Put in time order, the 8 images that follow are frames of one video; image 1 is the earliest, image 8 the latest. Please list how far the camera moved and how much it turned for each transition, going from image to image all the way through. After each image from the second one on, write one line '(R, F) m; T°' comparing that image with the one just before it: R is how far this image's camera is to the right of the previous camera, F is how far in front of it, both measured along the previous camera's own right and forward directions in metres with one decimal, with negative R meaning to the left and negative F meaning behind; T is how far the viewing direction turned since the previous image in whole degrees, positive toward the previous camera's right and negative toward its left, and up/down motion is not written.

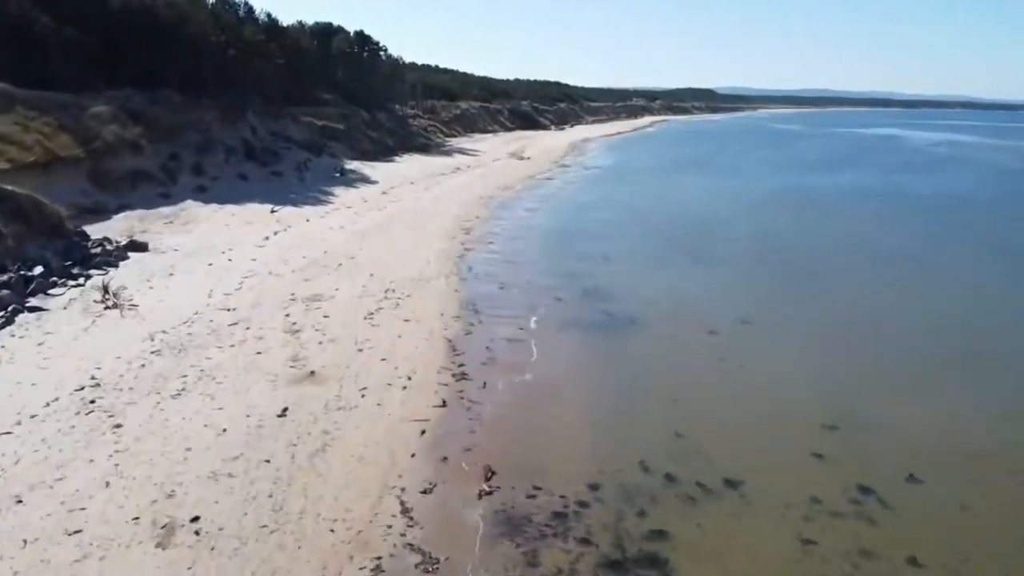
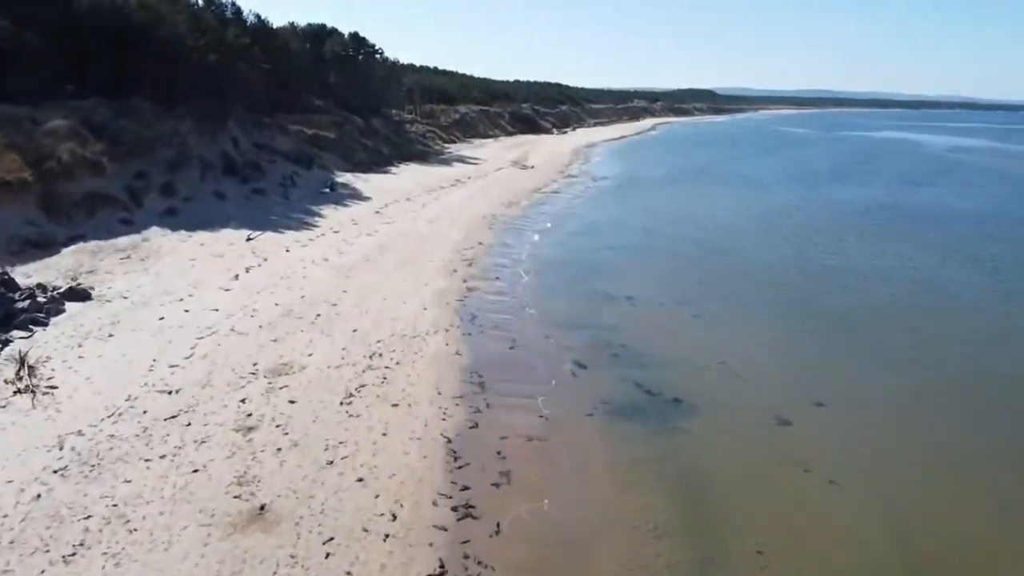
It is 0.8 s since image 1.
(-0.2, +2.6) m; 0°
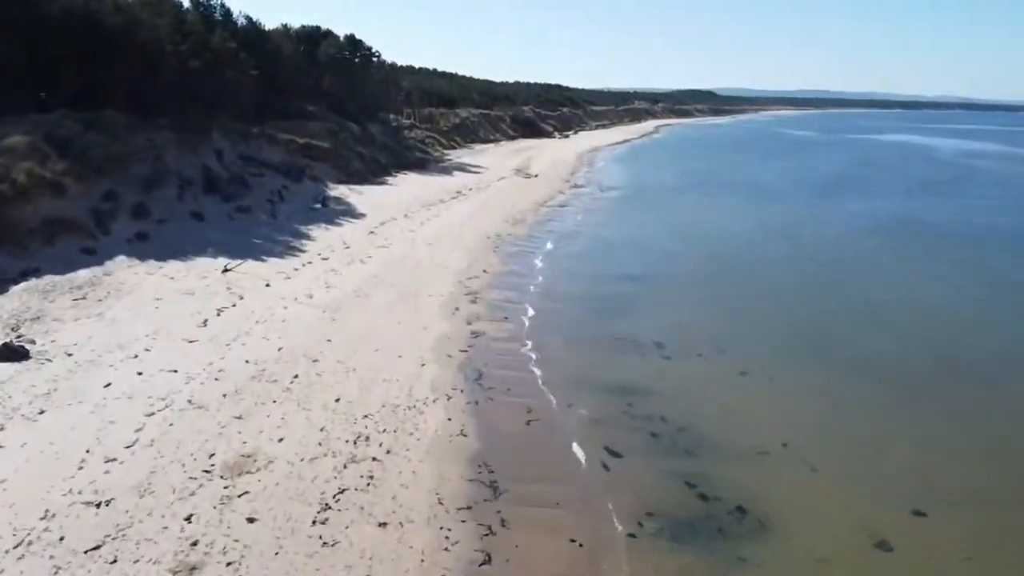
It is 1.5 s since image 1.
(-0.2, +2.2) m; 0°
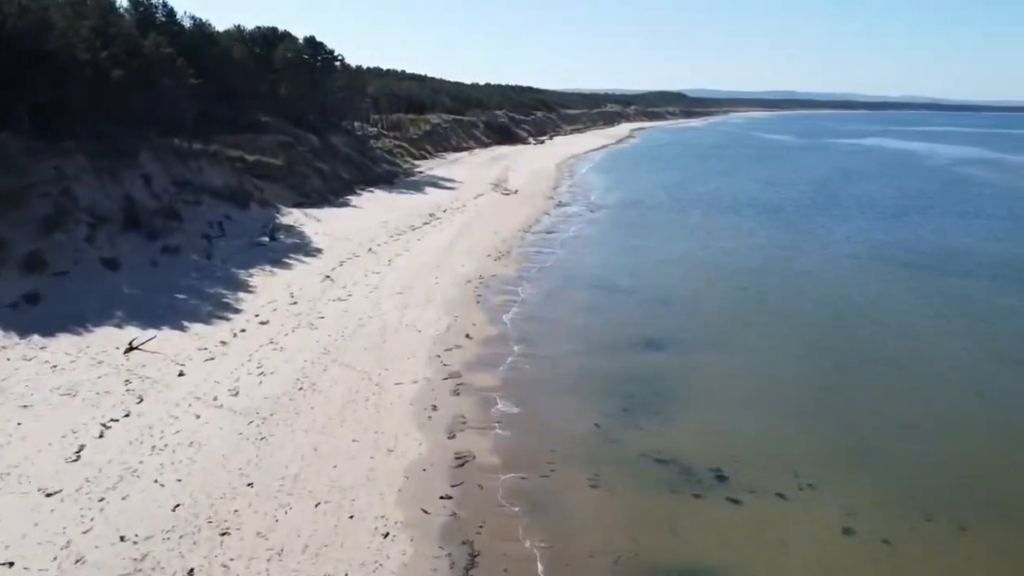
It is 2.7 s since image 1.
(-0.4, +3.9) m; +2°
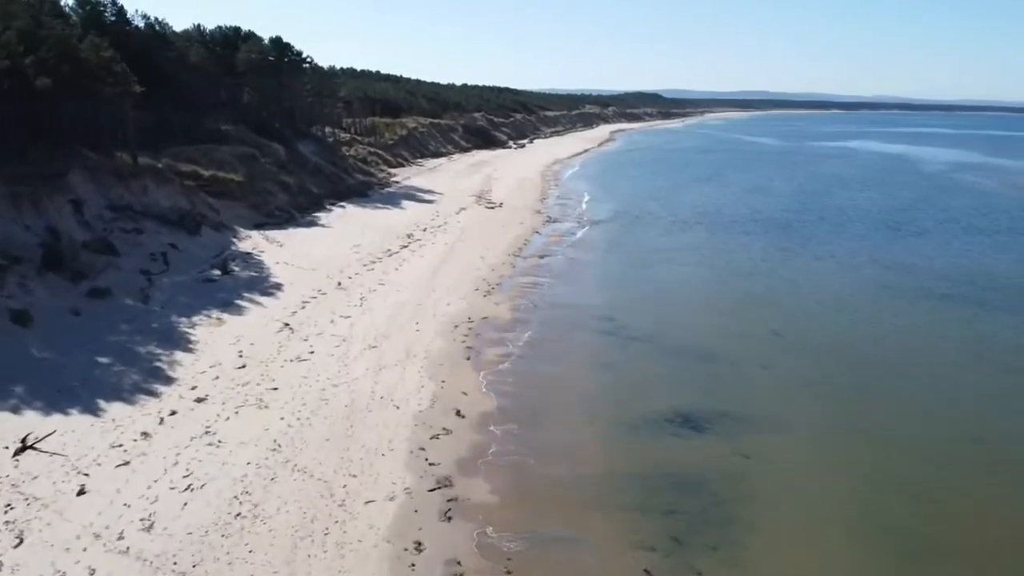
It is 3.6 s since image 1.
(-0.4, +3.1) m; +2°
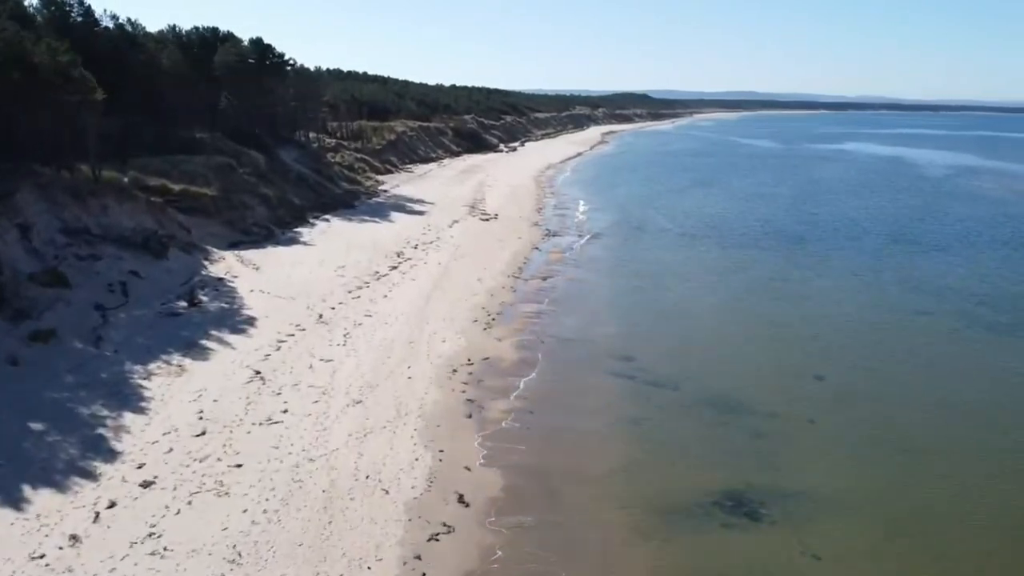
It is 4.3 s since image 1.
(-0.4, +2.2) m; +1°
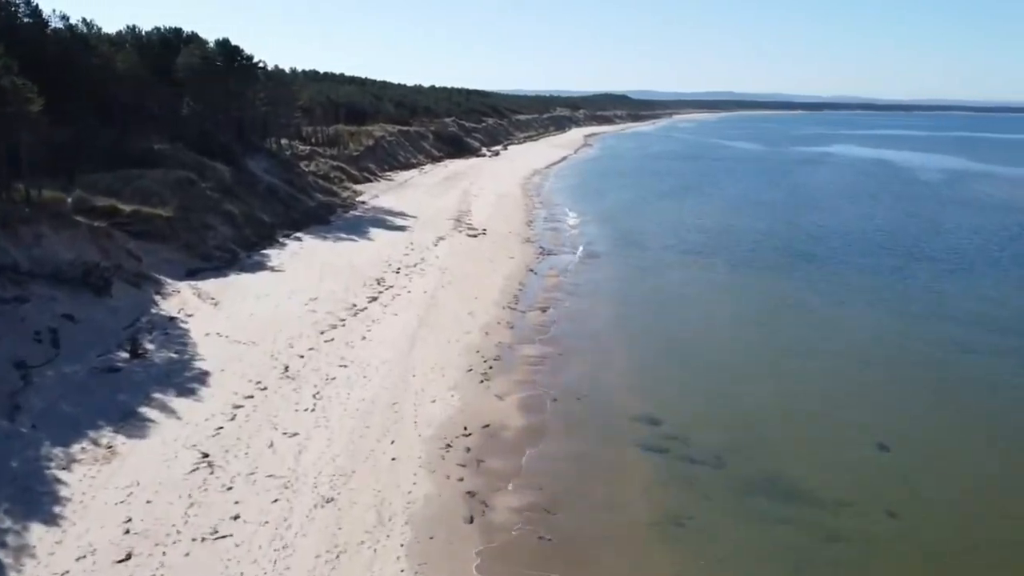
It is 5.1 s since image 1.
(-0.4, +2.7) m; +2°
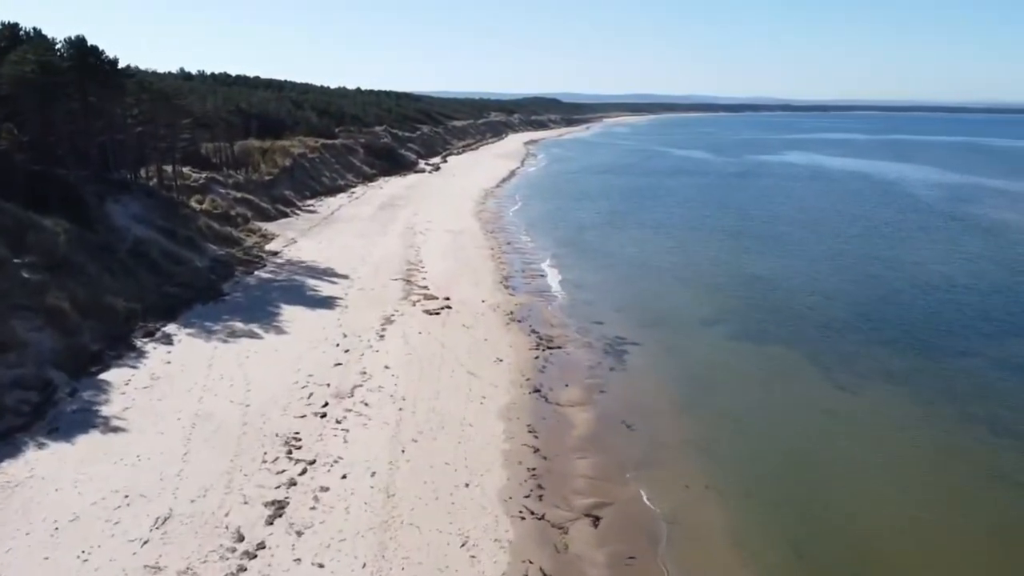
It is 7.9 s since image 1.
(-1.5, +9.6) m; +5°
